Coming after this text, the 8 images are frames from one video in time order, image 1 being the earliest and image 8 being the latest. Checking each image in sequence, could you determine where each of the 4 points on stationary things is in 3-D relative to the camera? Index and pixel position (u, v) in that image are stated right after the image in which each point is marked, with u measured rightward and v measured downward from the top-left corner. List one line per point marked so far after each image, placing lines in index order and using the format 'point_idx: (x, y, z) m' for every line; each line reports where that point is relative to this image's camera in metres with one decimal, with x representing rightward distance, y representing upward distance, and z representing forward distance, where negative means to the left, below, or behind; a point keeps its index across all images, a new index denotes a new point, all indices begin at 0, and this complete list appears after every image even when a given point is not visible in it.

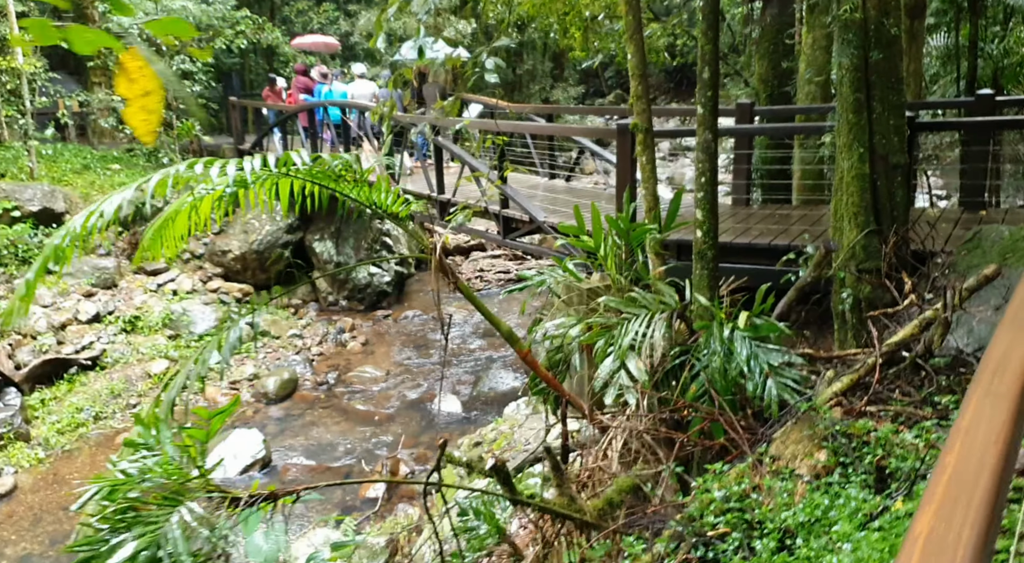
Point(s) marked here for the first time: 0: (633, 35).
0: (+0.4, +0.9, +3.4) m
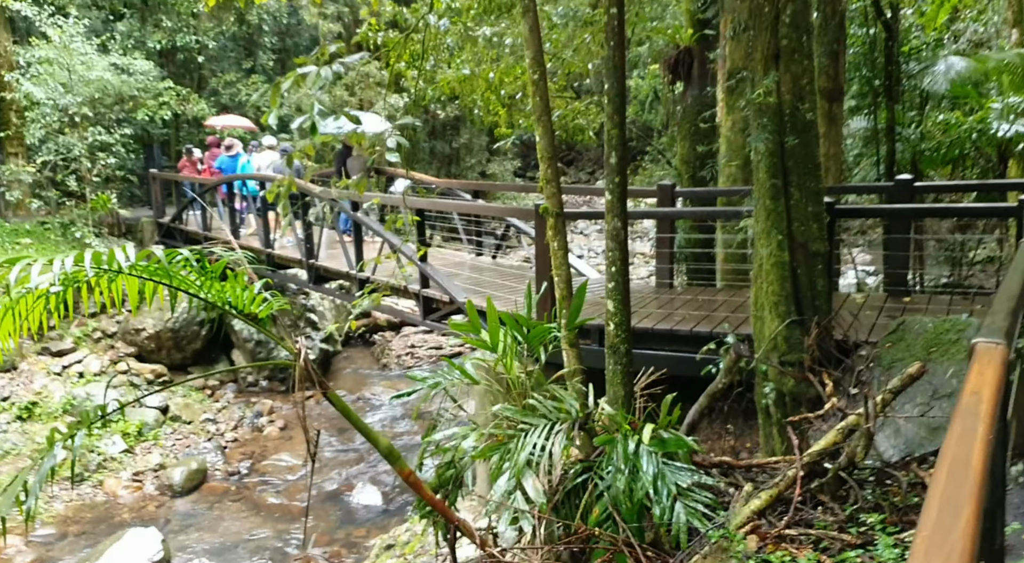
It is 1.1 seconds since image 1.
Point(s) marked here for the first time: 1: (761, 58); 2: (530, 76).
0: (+0.1, +0.6, +3.3) m
1: (+0.9, +0.8, +3.5) m
2: (+0.1, +0.7, +3.2) m
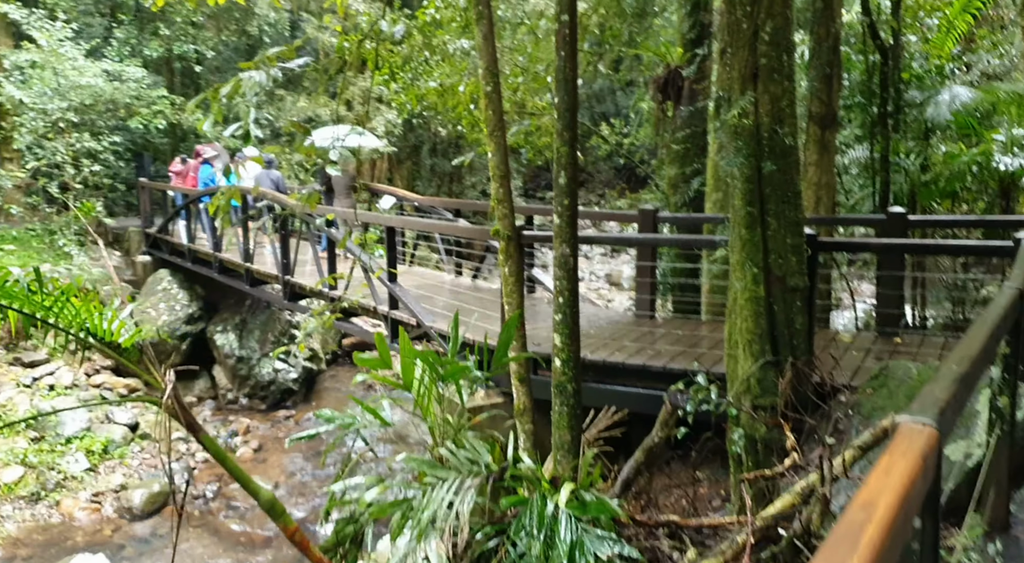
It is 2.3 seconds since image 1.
0: (-0.1, +0.5, +3.0) m
1: (+0.8, +0.7, +3.3) m
2: (-0.1, +0.6, +3.0) m
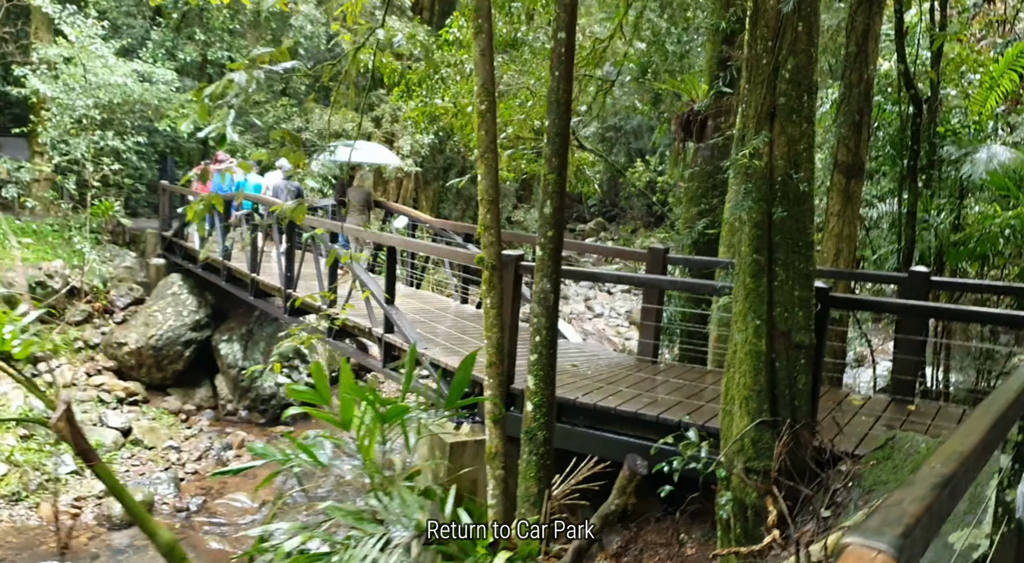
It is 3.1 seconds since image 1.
0: (-0.1, +0.4, +2.8) m
1: (+0.8, +0.6, +3.1) m
2: (-0.1, +0.5, +2.8) m
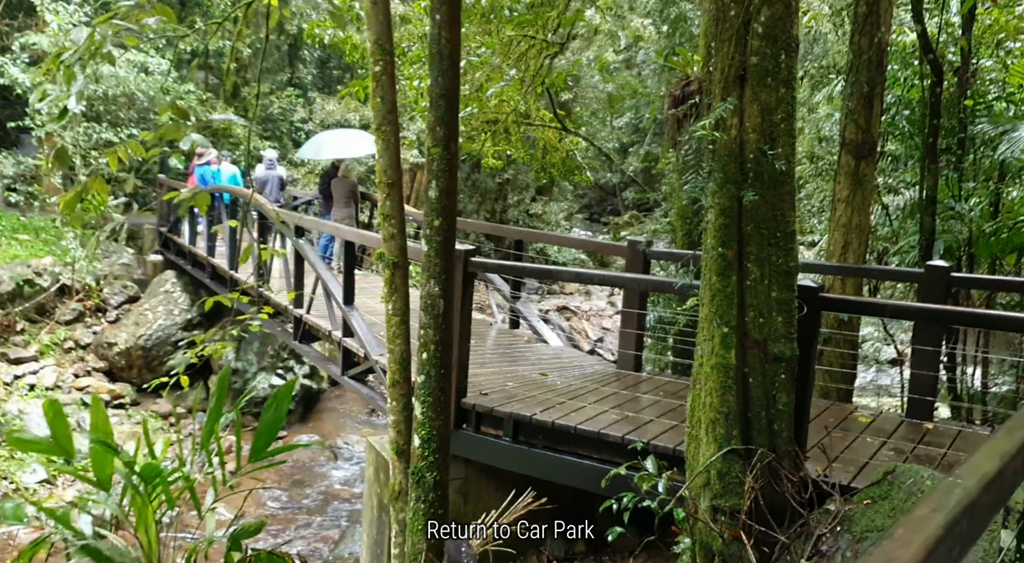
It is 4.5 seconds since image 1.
0: (-0.3, +0.4, +2.3) m
1: (+0.6, +0.6, +2.5) m
2: (-0.3, +0.5, +2.3) m
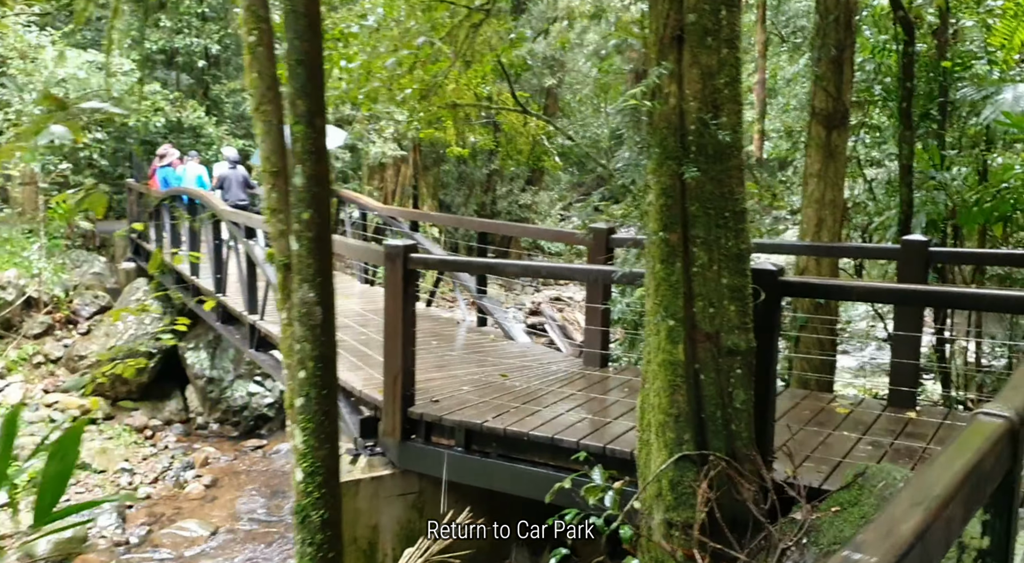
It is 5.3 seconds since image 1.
0: (-0.5, +0.4, +2.0) m
1: (+0.3, +0.6, +2.3) m
2: (-0.6, +0.5, +2.0) m
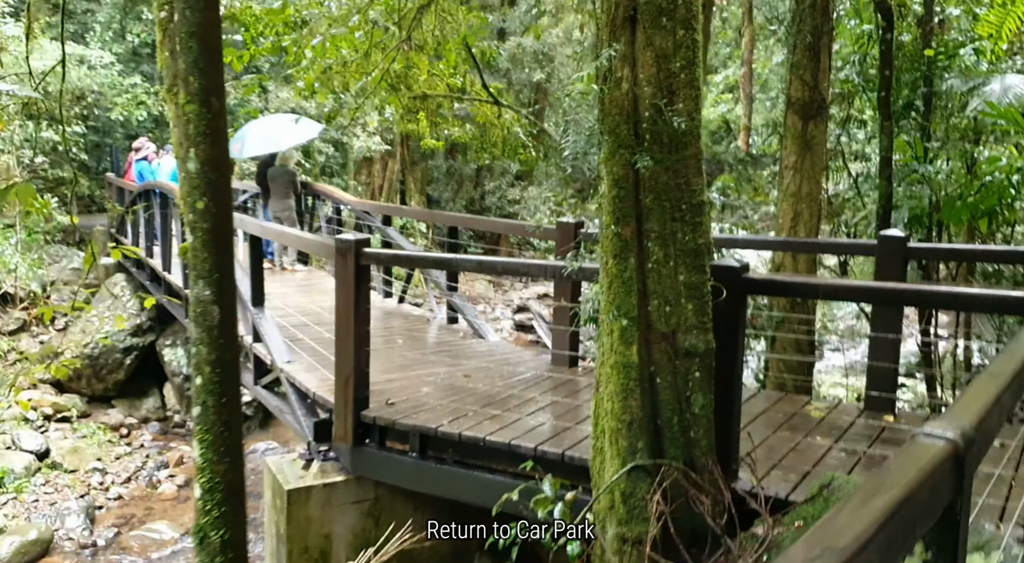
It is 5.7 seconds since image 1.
0: (-0.7, +0.4, +1.9) m
1: (+0.2, +0.6, +2.1) m
2: (-0.7, +0.5, +1.9) m
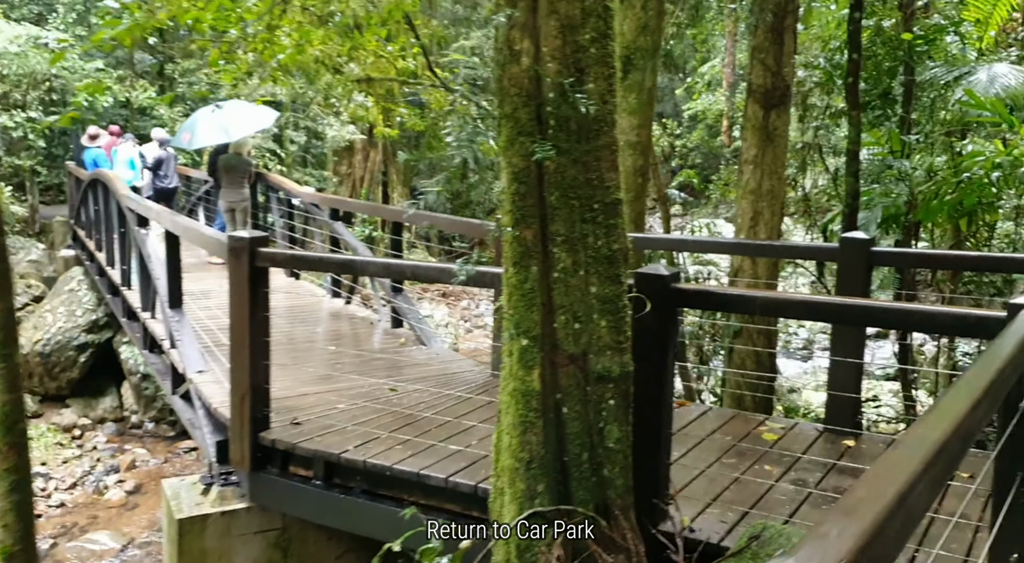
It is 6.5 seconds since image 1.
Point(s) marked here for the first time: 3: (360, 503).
0: (-0.9, +0.4, +1.6) m
1: (0.0, +0.6, +1.8) m
2: (-0.9, +0.5, +1.5) m
3: (-0.4, -0.6, +2.5) m
